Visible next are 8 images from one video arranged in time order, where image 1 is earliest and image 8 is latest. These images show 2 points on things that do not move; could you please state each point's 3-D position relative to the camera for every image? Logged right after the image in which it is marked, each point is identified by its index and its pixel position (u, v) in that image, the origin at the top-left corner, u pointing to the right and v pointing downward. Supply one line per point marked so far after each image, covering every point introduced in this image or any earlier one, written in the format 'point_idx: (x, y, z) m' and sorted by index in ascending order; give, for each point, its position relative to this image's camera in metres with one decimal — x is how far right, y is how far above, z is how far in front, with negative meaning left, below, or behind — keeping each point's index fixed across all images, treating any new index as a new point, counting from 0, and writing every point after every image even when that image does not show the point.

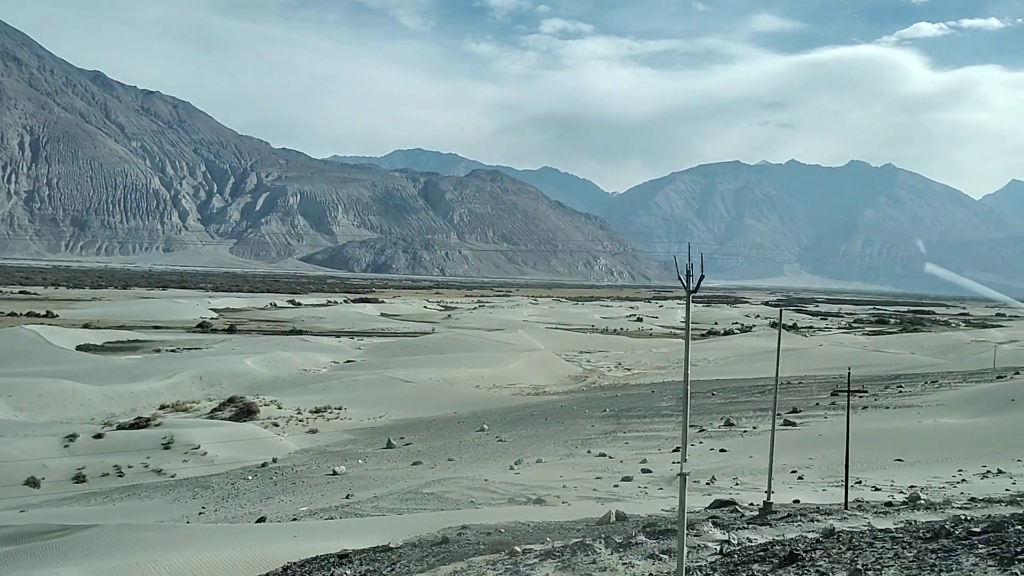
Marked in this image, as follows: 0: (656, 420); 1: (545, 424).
0: (+3.0, -2.8, +17.8) m
1: (+0.8, -3.0, +18.8) m
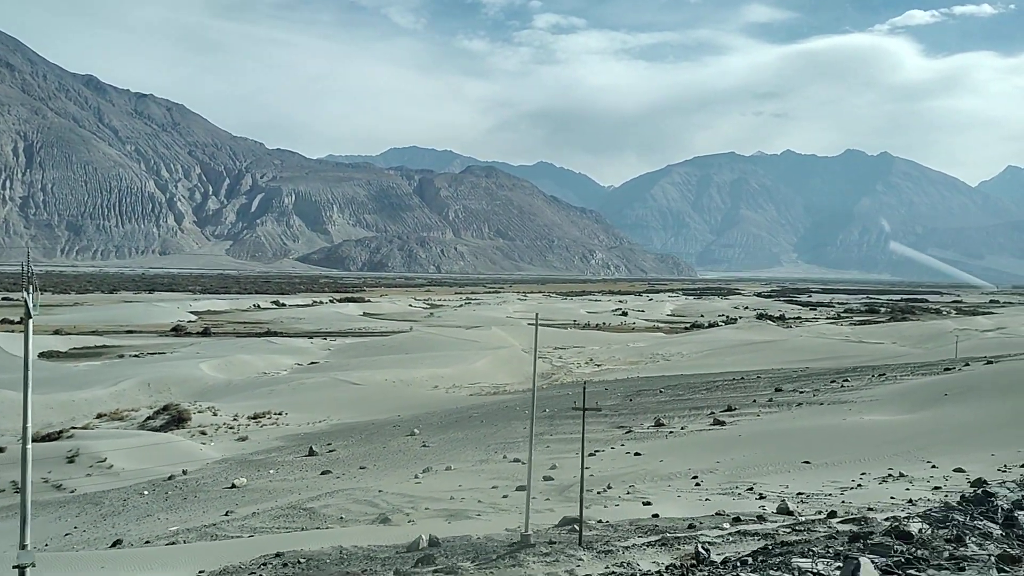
0: (+1.5, -2.7, +17.2) m
1: (-0.7, -3.0, +18.2) m
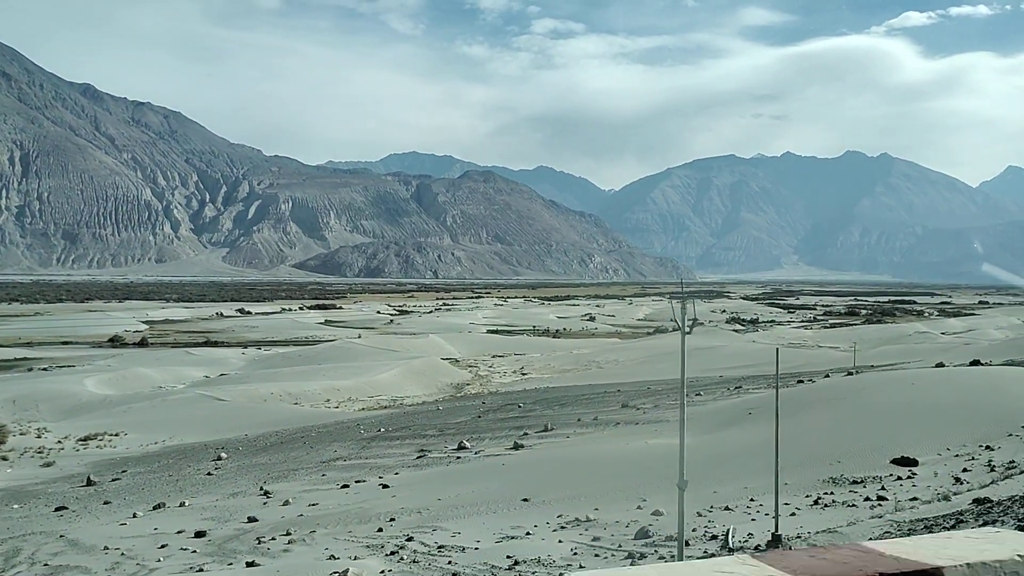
0: (-2.2, -2.9, +15.7) m
1: (-4.3, -3.2, +16.8) m
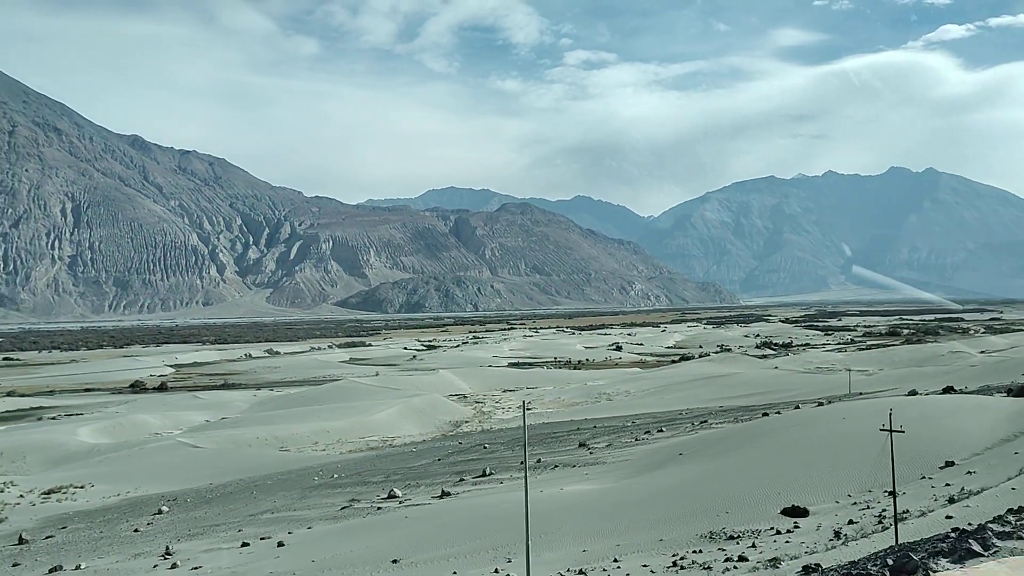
0: (-3.2, -3.7, +15.1) m
1: (-5.3, -4.1, +16.2) m
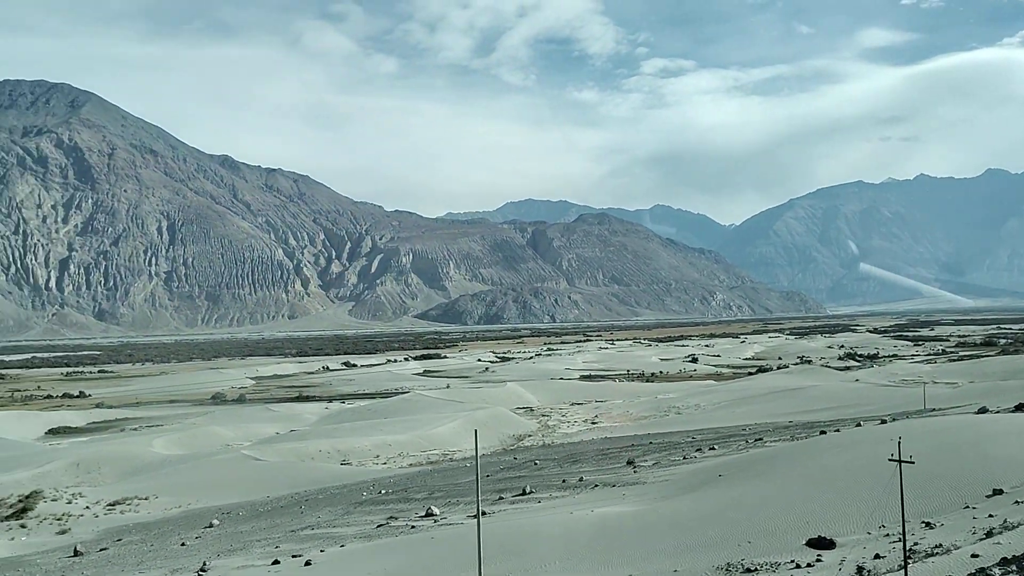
0: (-2.4, -4.0, +15.1) m
1: (-4.4, -4.4, +16.4) m
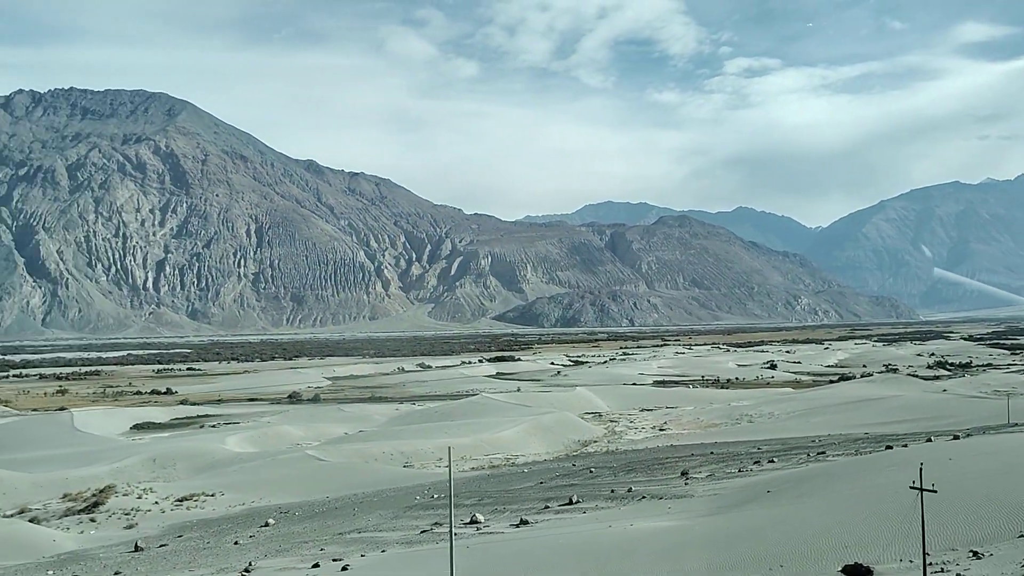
0: (-1.5, -4.0, +15.1) m
1: (-3.4, -4.5, +16.5) m
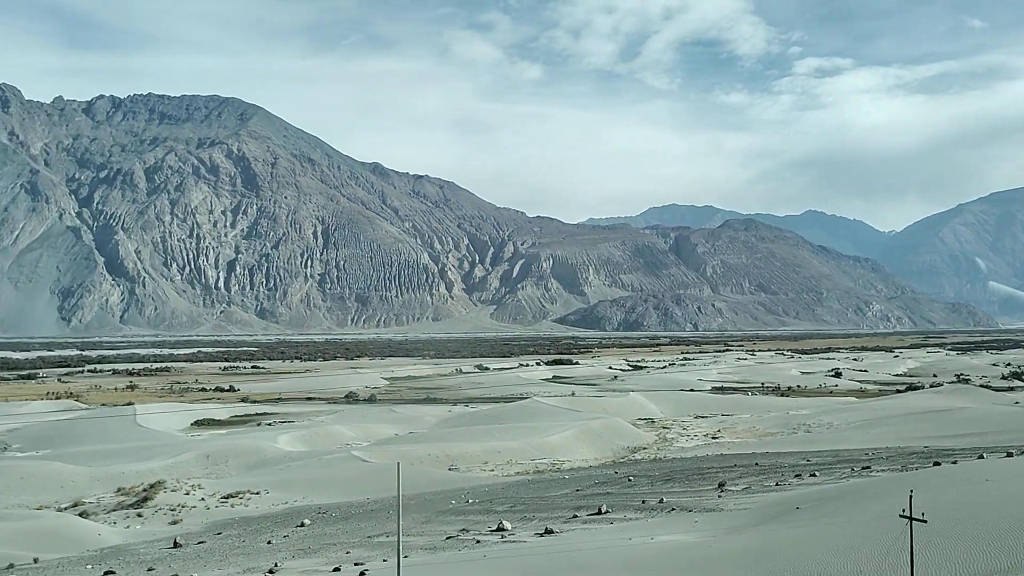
0: (-1.0, -4.1, +15.0) m
1: (-2.7, -4.5, +16.6) m
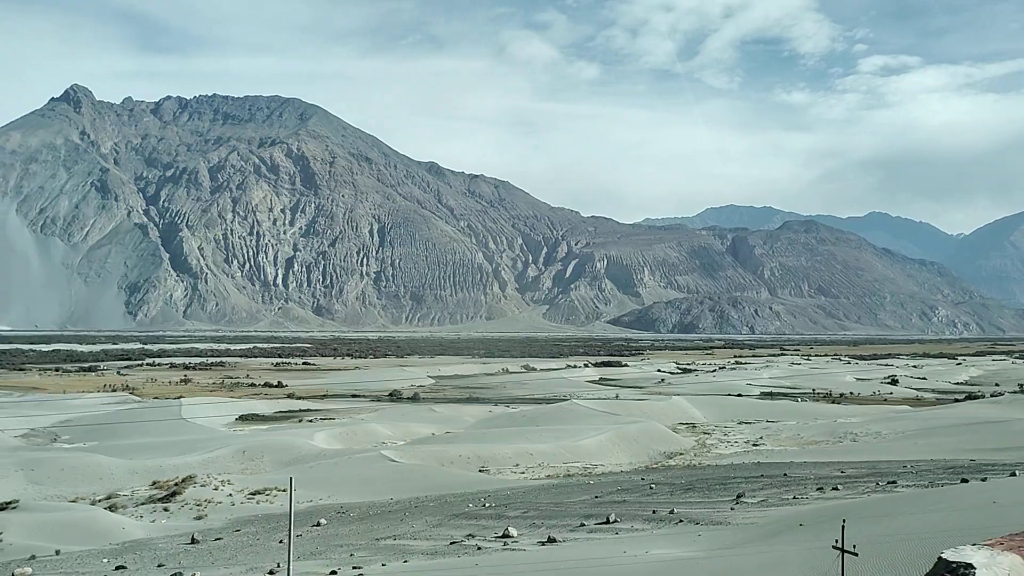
0: (-0.8, -4.2, +14.9) m
1: (-2.4, -4.6, +16.6) m
